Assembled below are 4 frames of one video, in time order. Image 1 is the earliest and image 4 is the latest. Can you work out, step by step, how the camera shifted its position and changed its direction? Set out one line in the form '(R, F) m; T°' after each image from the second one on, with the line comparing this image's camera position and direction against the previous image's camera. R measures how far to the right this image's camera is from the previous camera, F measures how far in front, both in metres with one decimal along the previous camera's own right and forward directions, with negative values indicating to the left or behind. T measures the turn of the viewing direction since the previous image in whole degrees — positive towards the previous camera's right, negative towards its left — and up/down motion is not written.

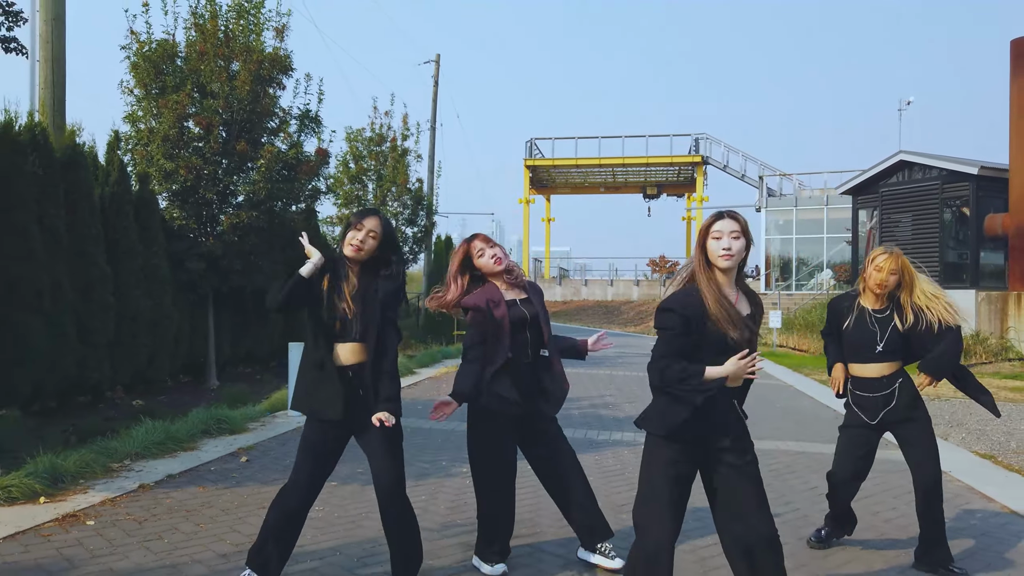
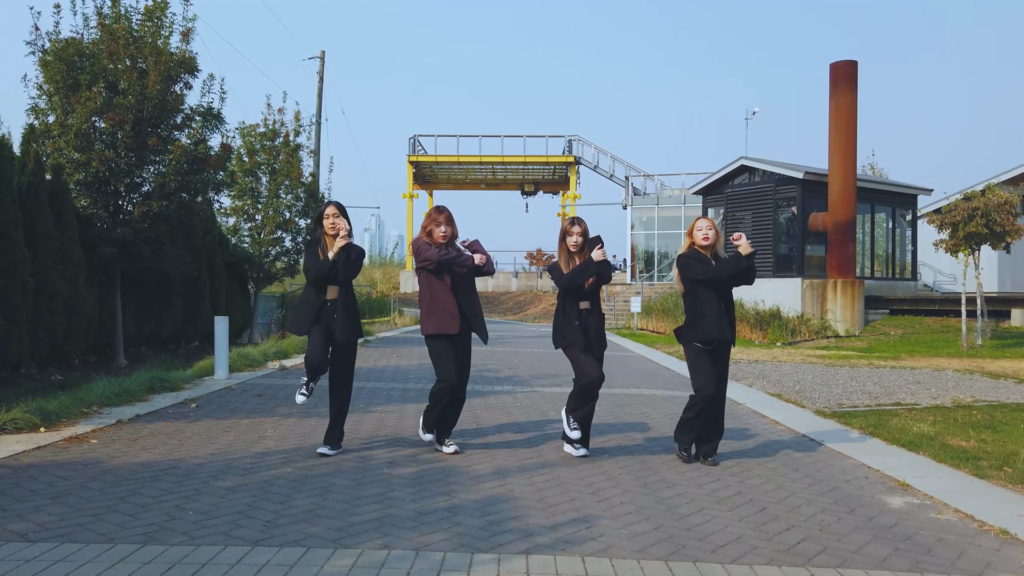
(-0.3, -1.8) m; +8°
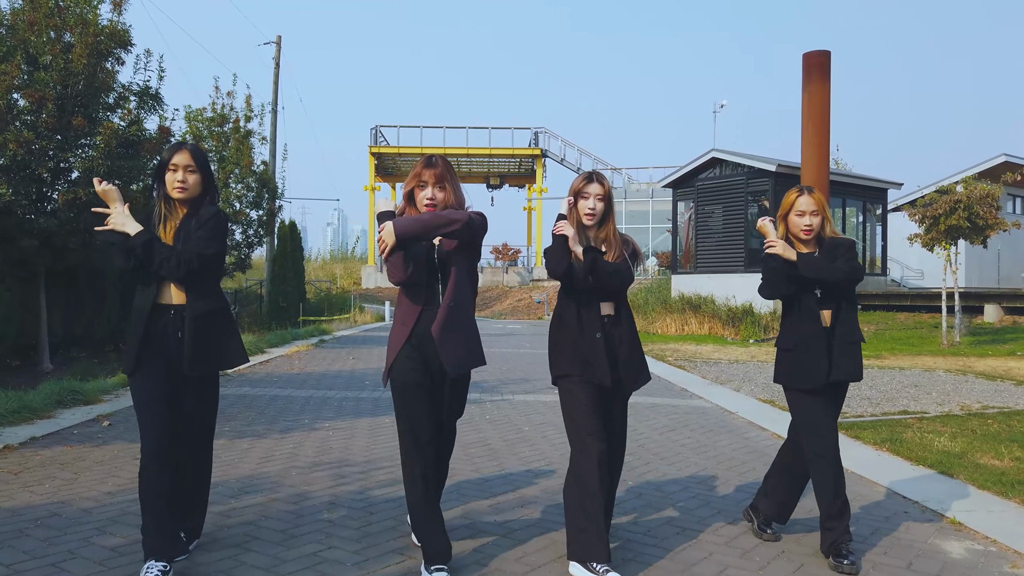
(0.0, +1.1) m; +3°
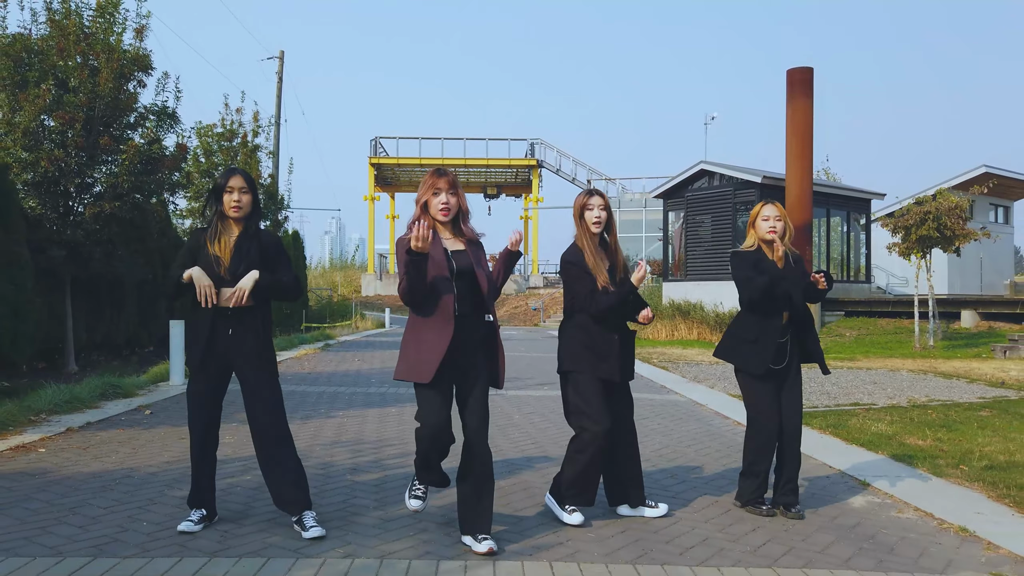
(+0.1, -1.0) m; 0°
